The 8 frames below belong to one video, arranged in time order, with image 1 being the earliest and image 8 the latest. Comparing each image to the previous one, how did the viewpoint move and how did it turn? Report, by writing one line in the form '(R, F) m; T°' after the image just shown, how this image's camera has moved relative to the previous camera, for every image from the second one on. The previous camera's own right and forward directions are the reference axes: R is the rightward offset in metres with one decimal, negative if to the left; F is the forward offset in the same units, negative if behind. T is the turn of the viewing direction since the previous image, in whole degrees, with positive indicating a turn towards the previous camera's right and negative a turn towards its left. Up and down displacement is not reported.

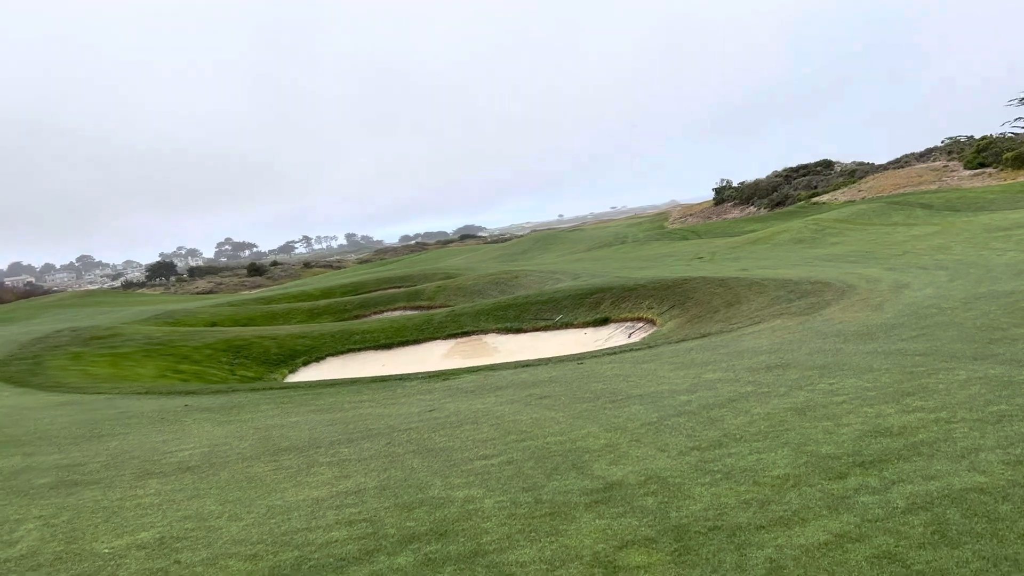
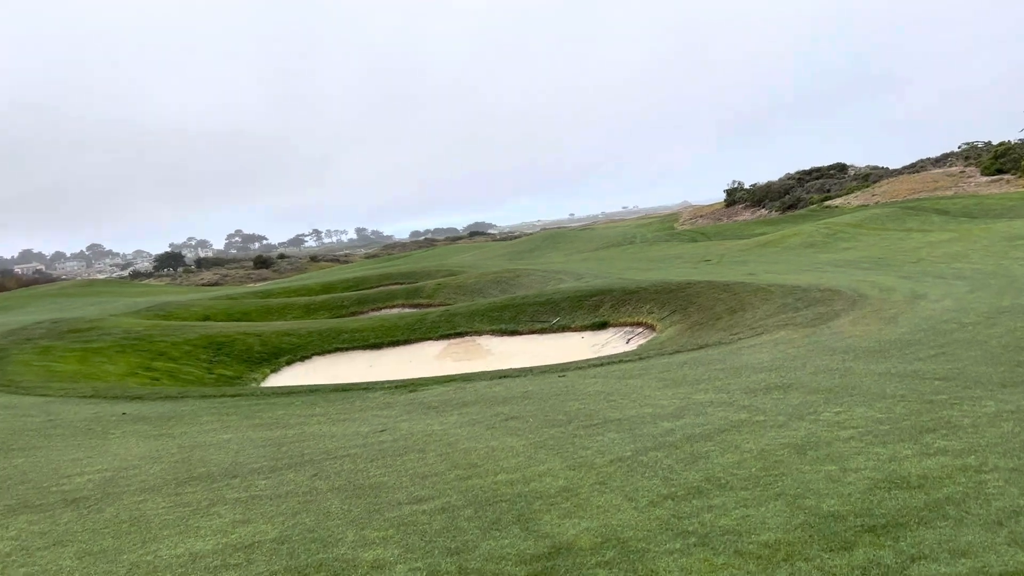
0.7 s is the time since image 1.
(+0.4, +0.9) m; -1°
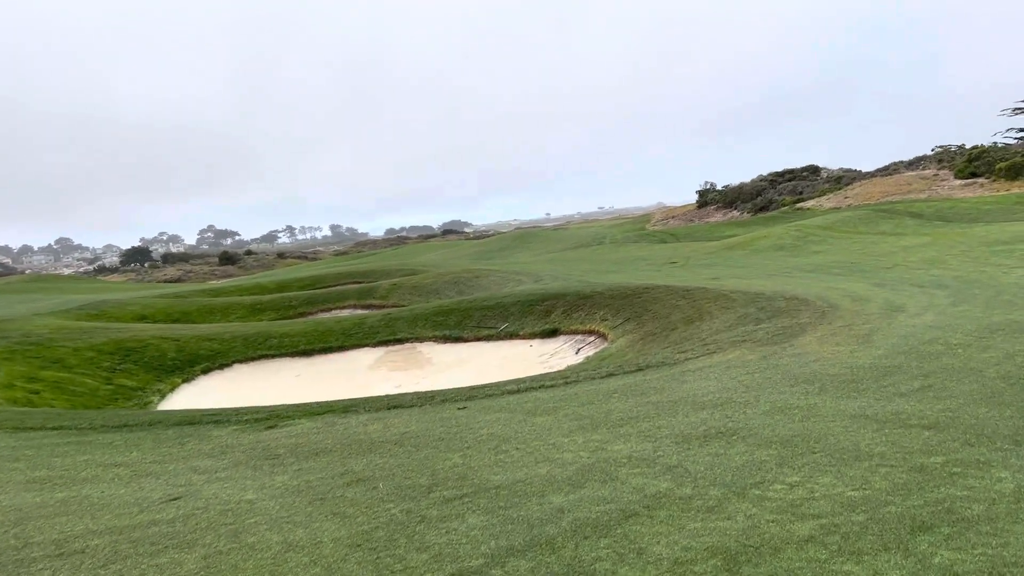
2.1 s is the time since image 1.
(+0.7, +1.7) m; +2°
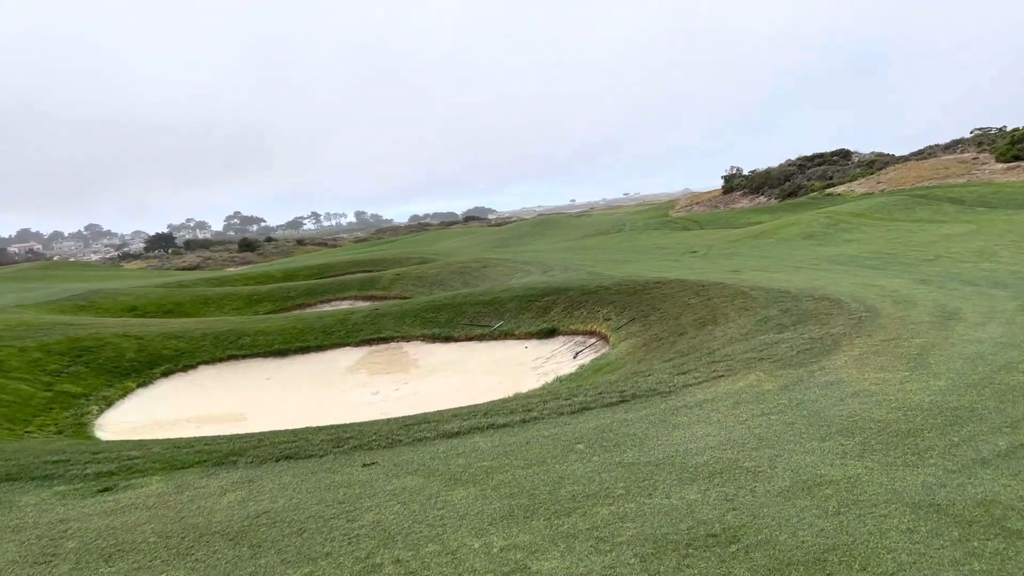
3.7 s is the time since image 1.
(+0.6, +2.0) m; -2°
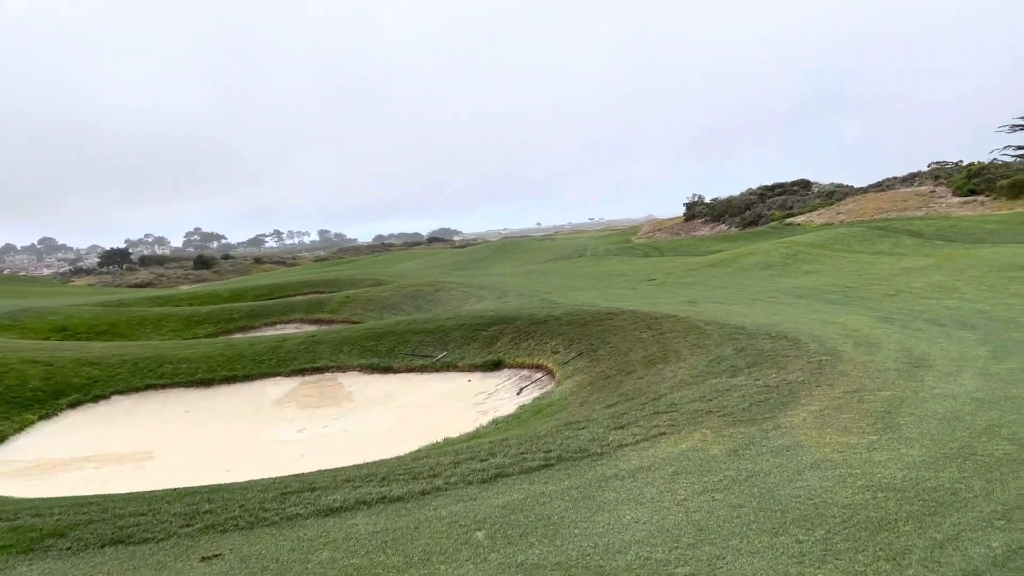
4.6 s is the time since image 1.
(+0.4, +1.0) m; +2°
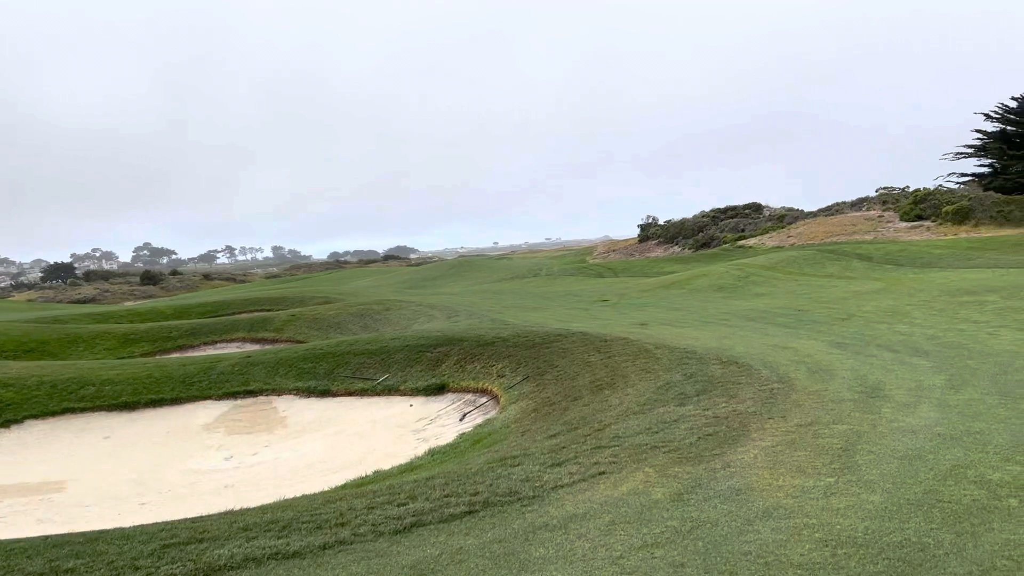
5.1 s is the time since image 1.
(+0.2, +0.6) m; +3°
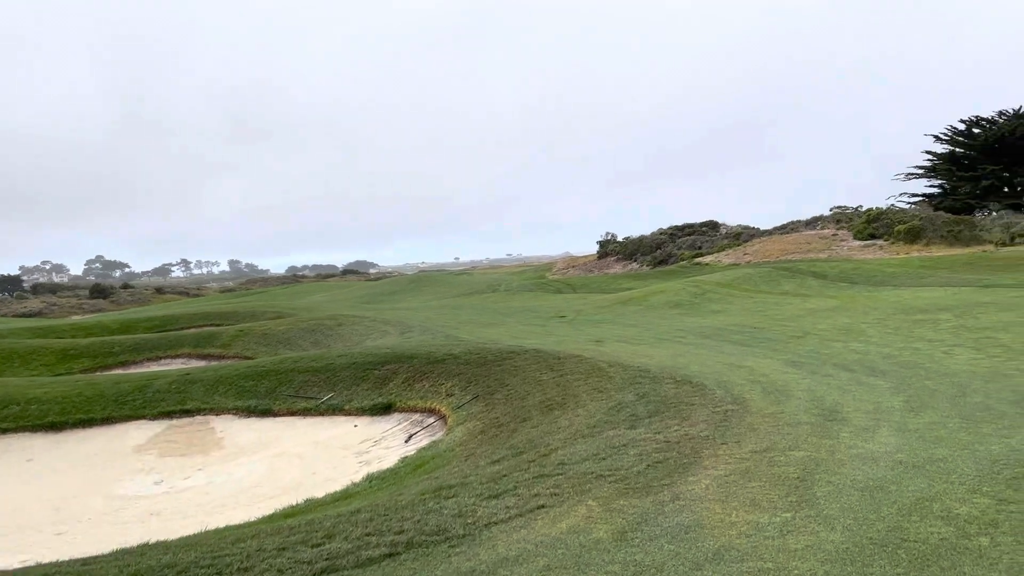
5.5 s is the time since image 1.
(+0.2, +0.5) m; +3°
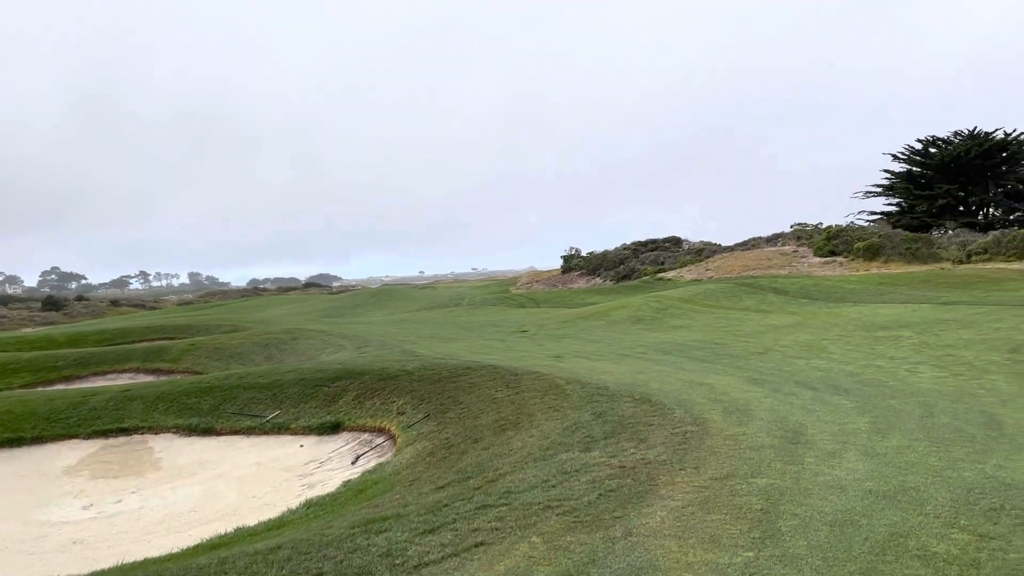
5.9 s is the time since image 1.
(+0.2, +0.5) m; +2°
